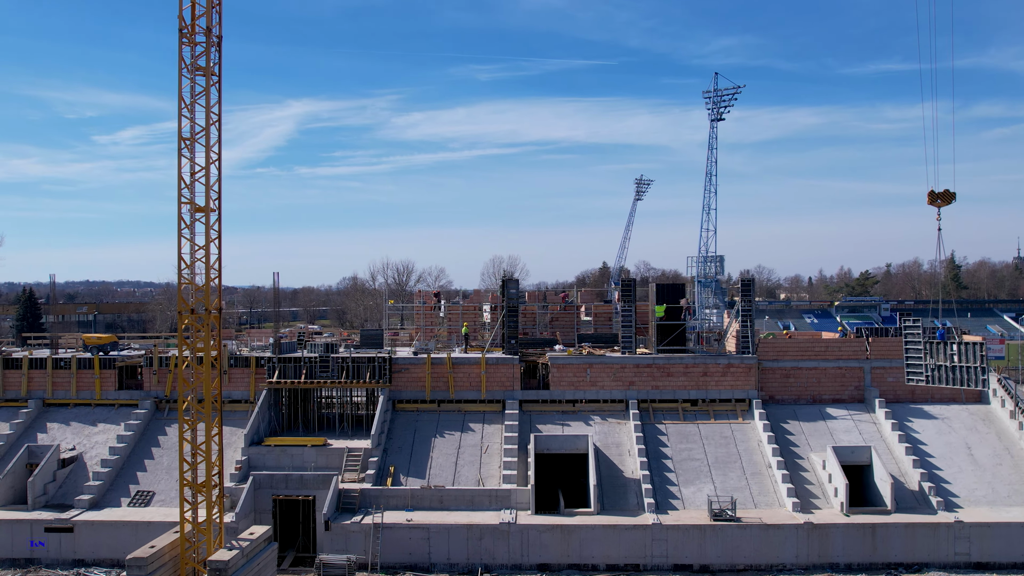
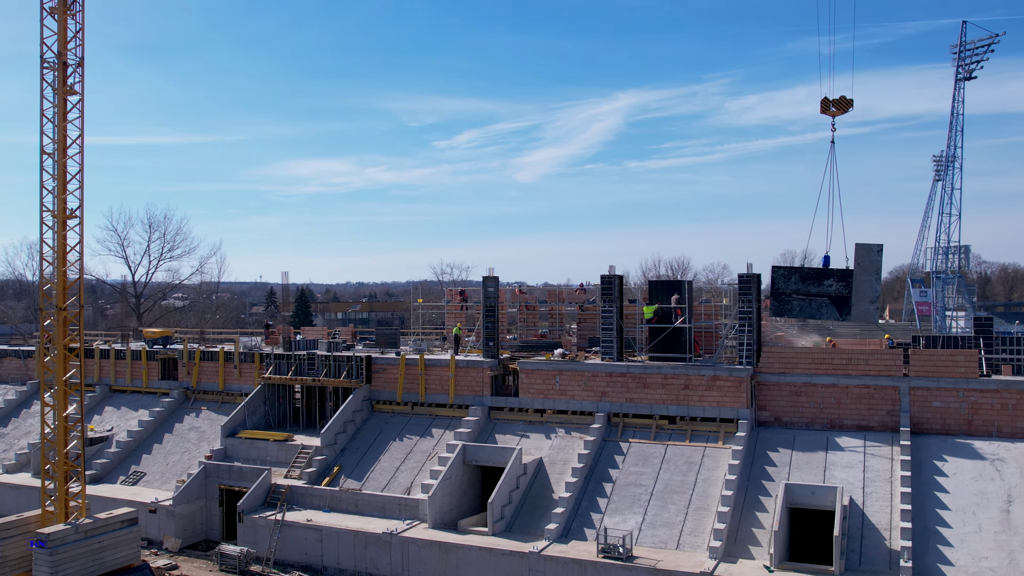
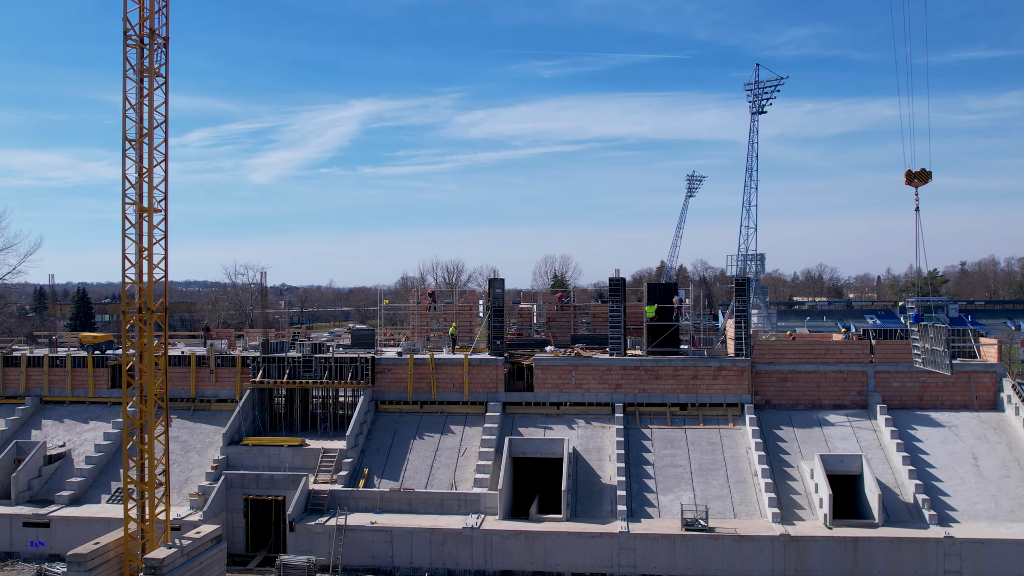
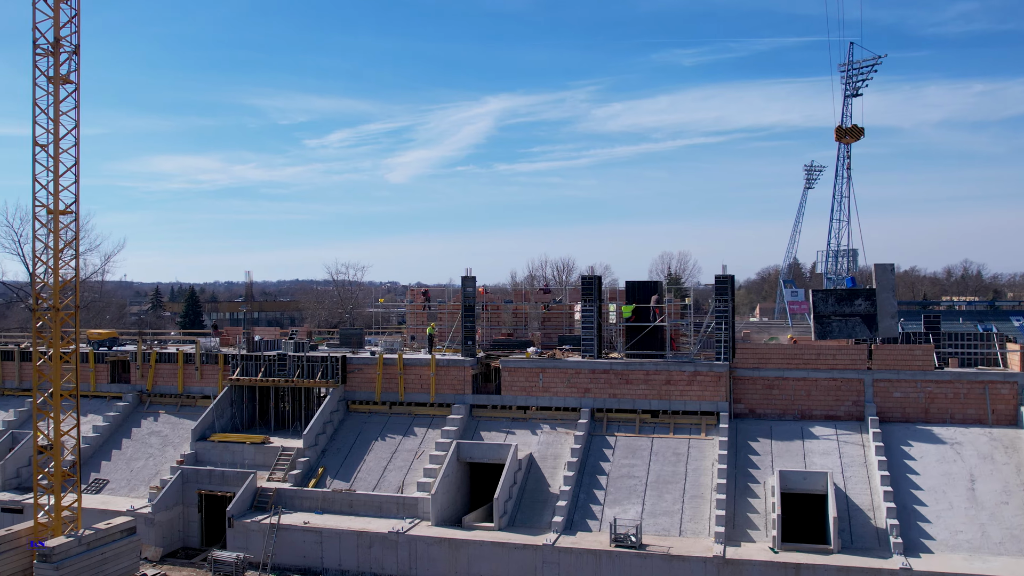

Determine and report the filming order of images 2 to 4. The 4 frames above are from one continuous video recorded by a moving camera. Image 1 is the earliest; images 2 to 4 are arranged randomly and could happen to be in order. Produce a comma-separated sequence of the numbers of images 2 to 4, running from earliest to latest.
3, 4, 2
